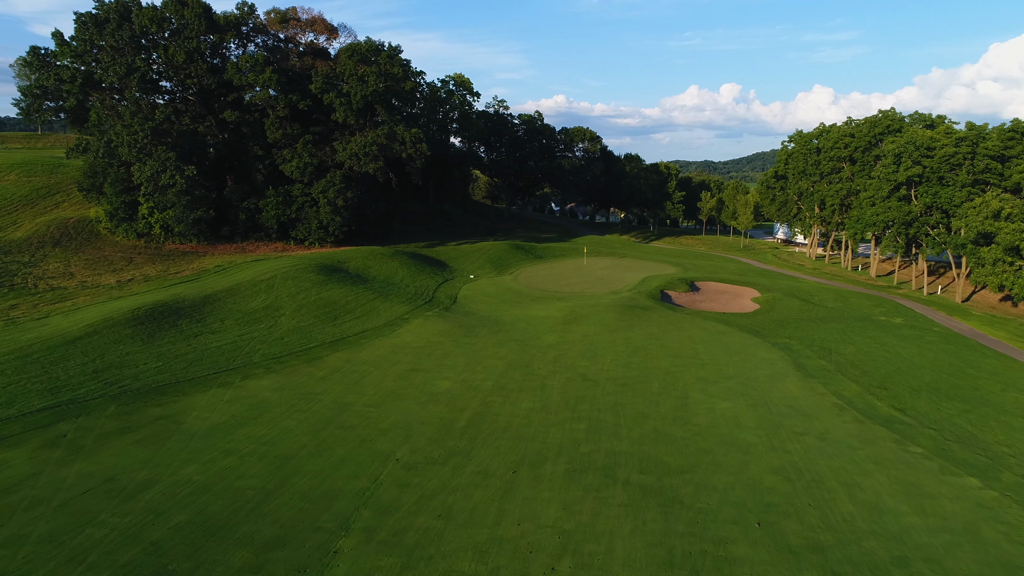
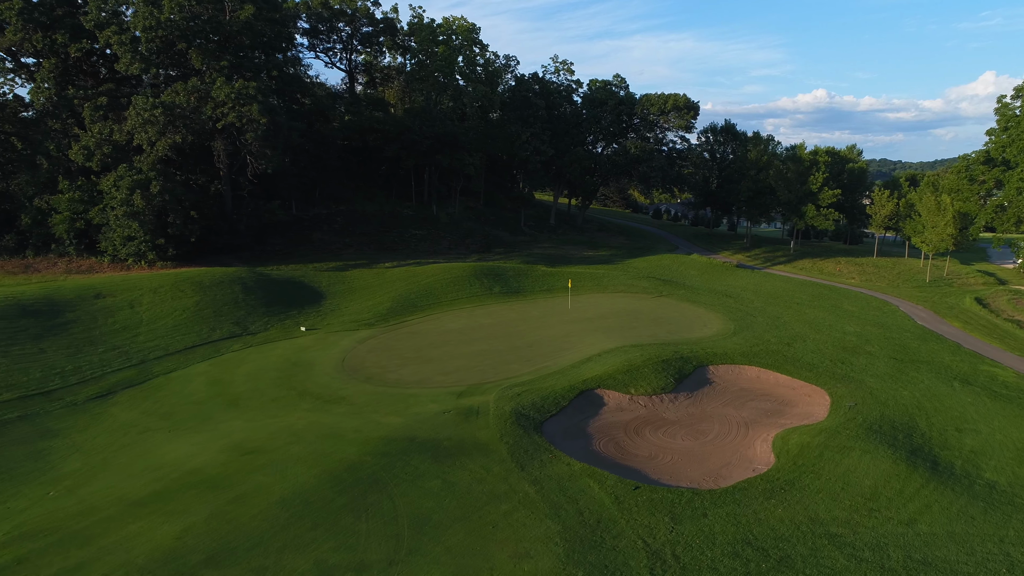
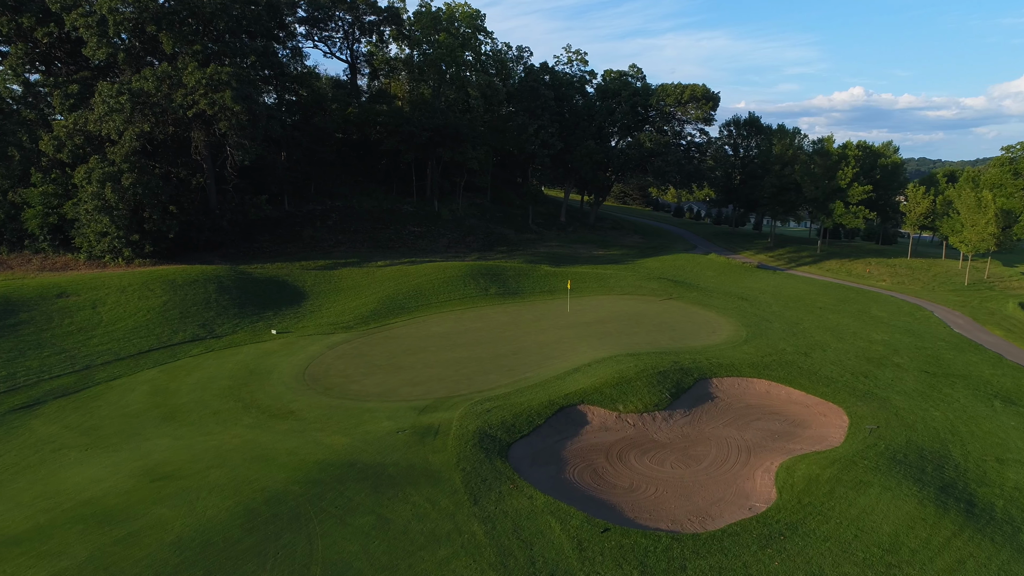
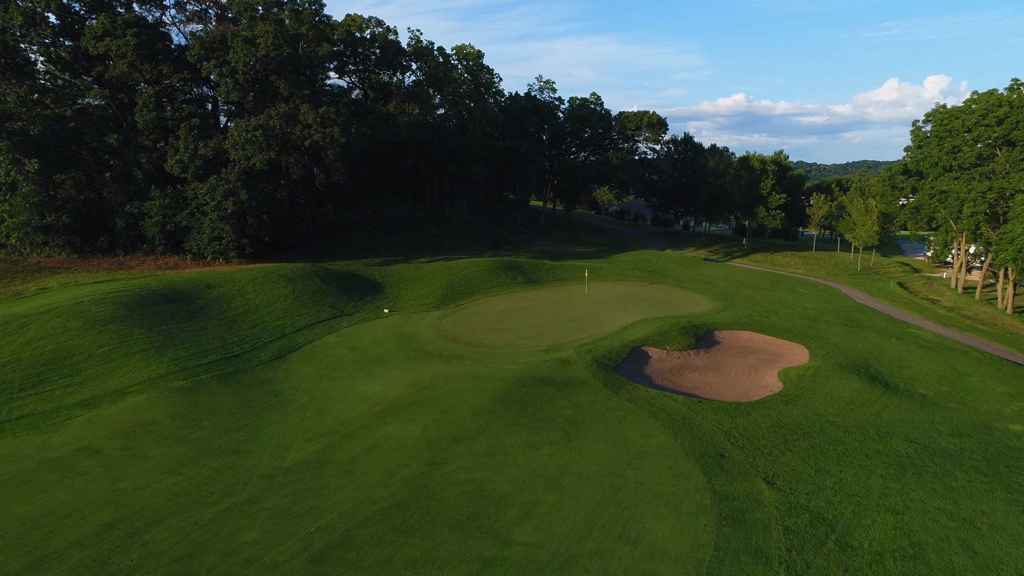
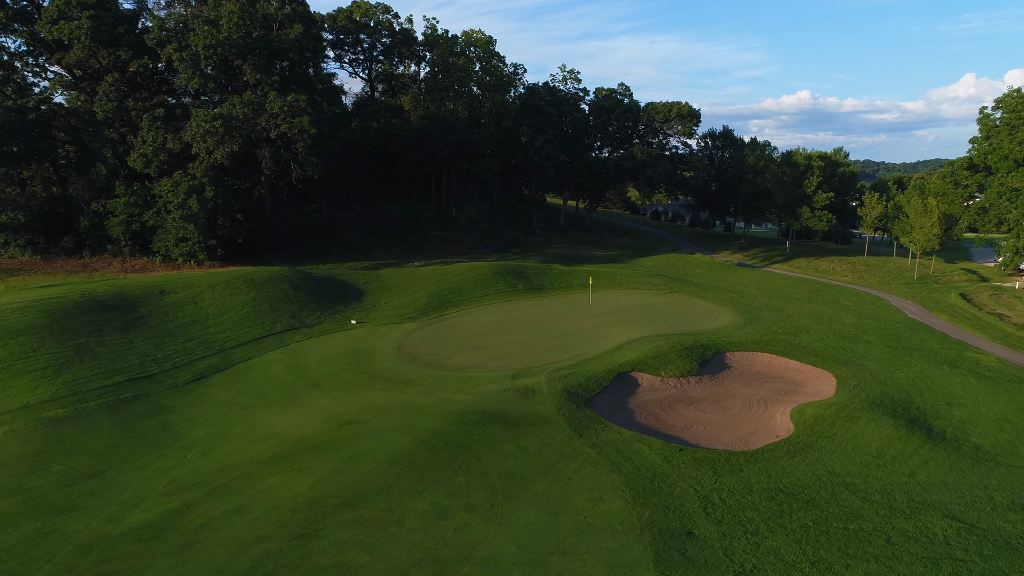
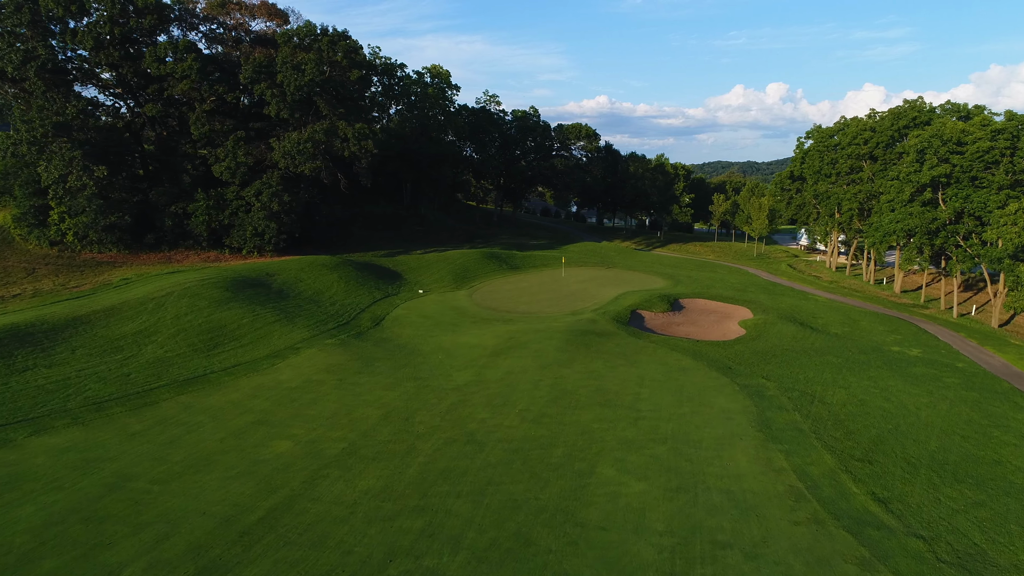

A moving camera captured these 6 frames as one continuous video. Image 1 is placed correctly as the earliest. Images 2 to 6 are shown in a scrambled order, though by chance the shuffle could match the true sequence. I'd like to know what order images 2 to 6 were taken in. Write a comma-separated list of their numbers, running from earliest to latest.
6, 4, 5, 2, 3
